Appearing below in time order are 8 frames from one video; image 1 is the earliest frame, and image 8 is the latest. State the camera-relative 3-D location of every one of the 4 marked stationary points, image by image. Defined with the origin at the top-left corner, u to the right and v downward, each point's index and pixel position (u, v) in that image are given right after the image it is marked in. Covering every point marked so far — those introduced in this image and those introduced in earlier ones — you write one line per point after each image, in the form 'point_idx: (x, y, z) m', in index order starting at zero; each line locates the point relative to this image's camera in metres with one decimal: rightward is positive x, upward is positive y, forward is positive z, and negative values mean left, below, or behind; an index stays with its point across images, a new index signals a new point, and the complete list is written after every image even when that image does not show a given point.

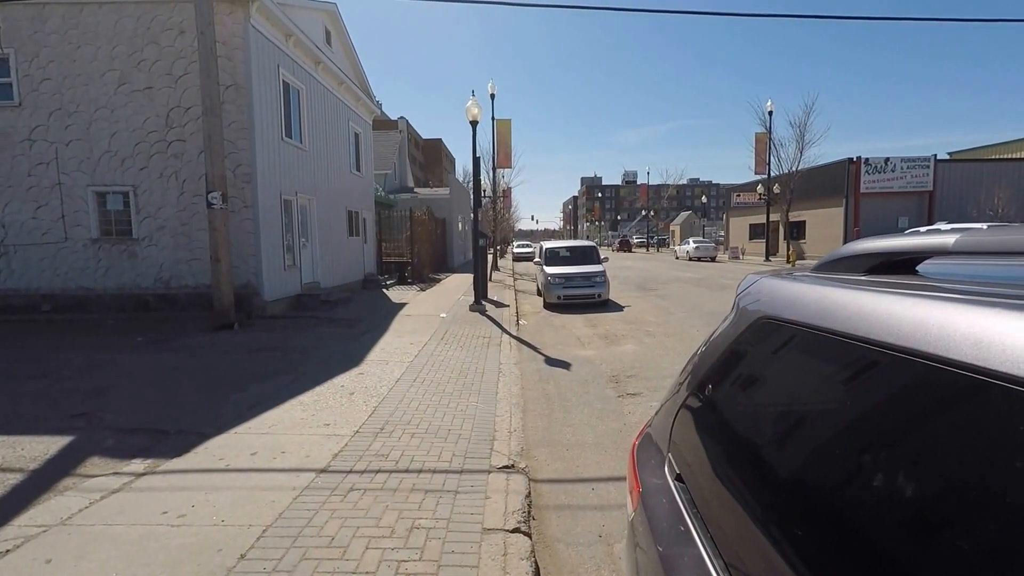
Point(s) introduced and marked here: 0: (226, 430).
0: (-2.5, -1.2, +5.7) m
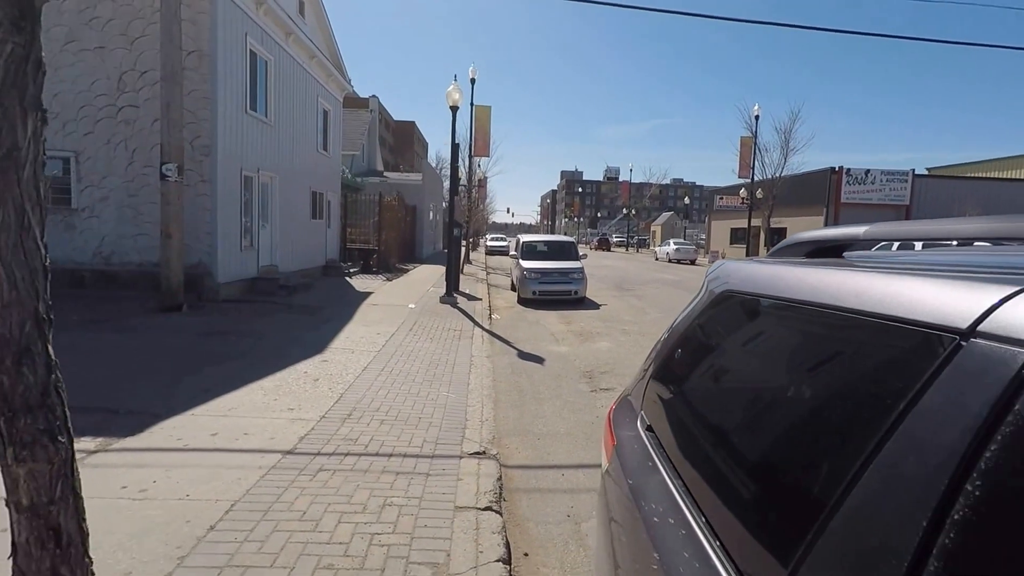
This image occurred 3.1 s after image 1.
0: (-2.6, -1.0, +5.2) m
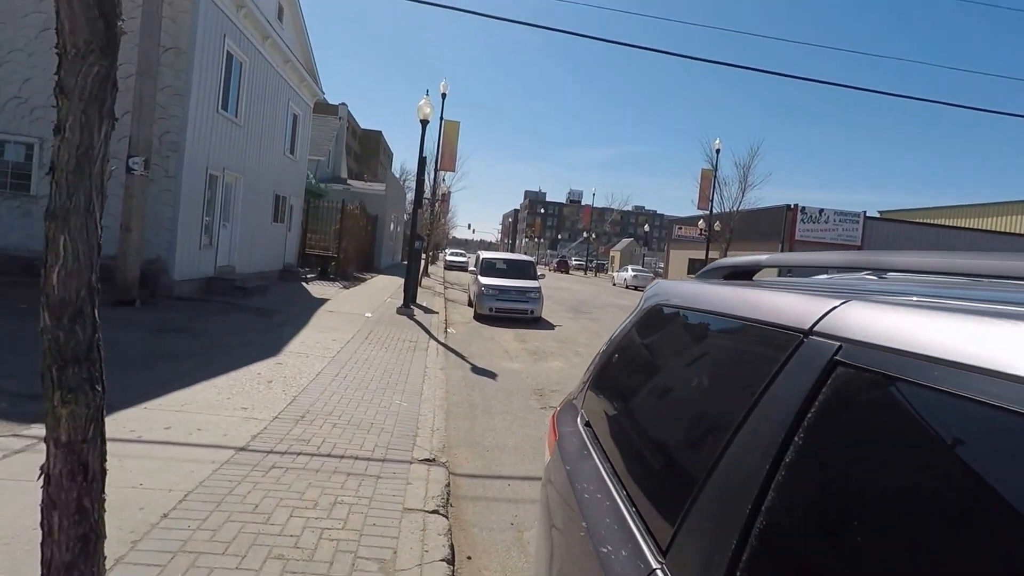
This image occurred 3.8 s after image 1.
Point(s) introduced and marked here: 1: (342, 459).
0: (-3.1, -1.0, +5.2) m
1: (-1.2, -1.3, +4.7) m
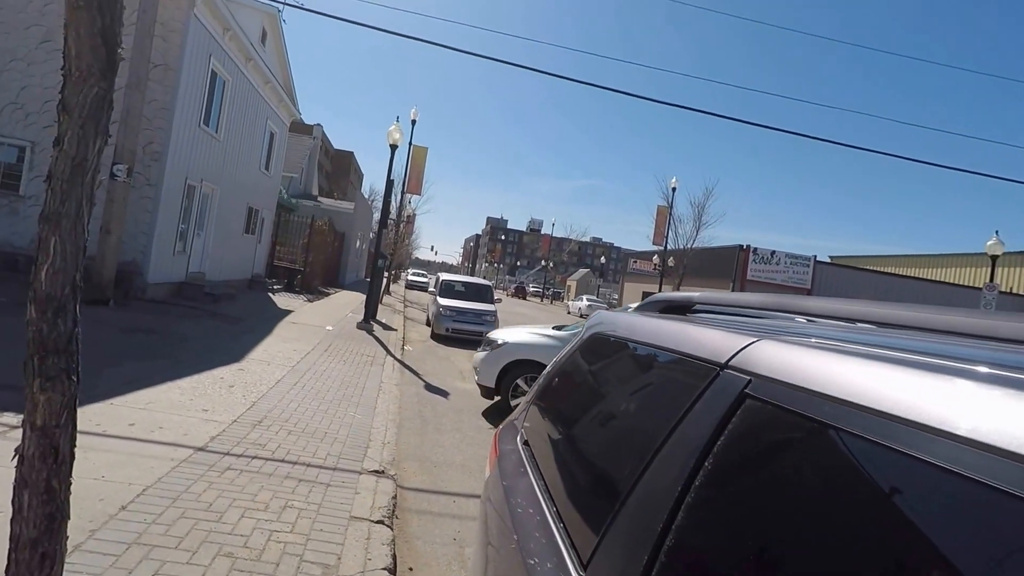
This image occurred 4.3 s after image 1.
0: (-3.6, -1.0, +5.5) m
1: (-1.7, -1.4, +5.1) m
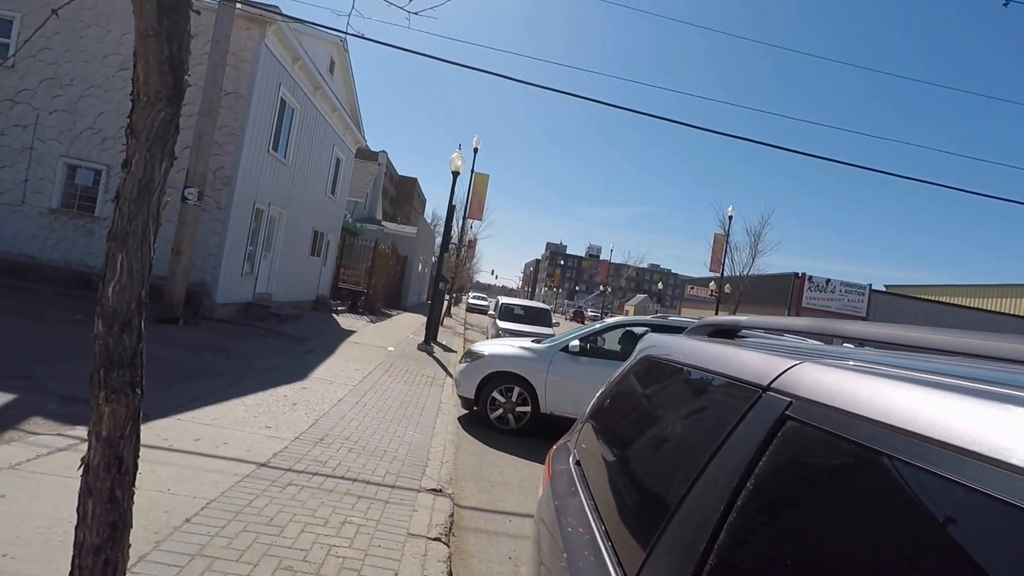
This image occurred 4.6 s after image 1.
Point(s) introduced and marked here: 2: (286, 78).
0: (-3.1, -1.1, +5.9) m
1: (-1.3, -1.6, +5.3) m
2: (-4.2, +3.9, +12.1) m
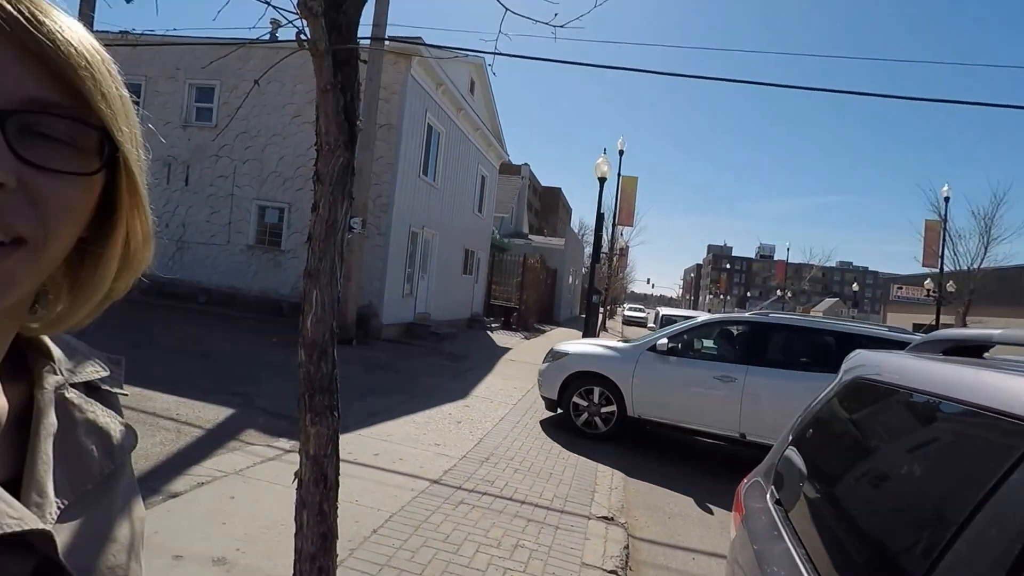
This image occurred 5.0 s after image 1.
0: (-1.6, -1.4, +6.1) m
1: (+0.1, -1.7, +5.1) m
2: (-1.6, +3.5, +12.5) m
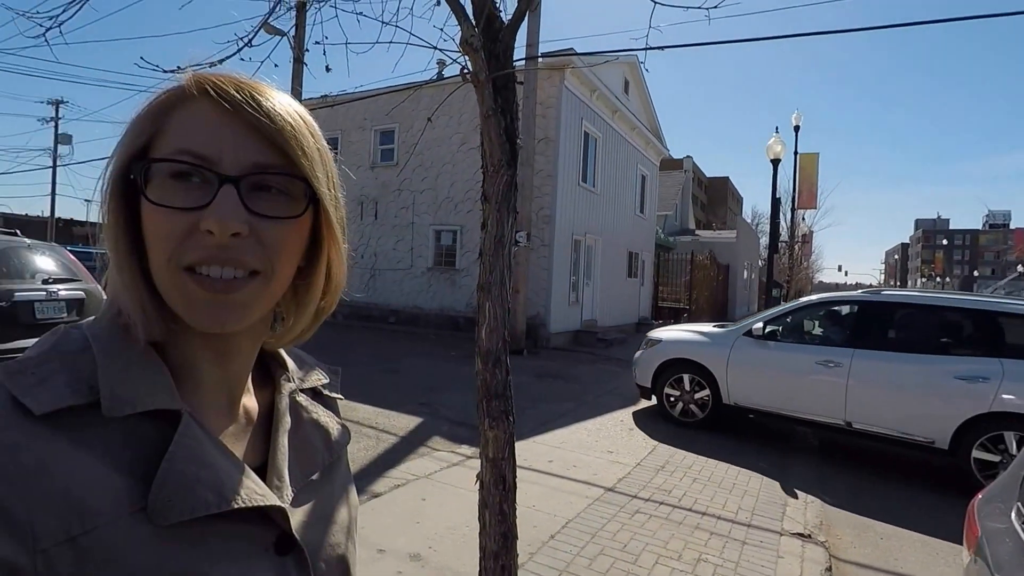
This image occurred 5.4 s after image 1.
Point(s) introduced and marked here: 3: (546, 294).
0: (+0.1, -1.5, +6.0) m
1: (+1.4, -1.7, +4.7) m
2: (+1.4, +3.4, +12.3) m
3: (+0.6, -0.1, +11.4) m
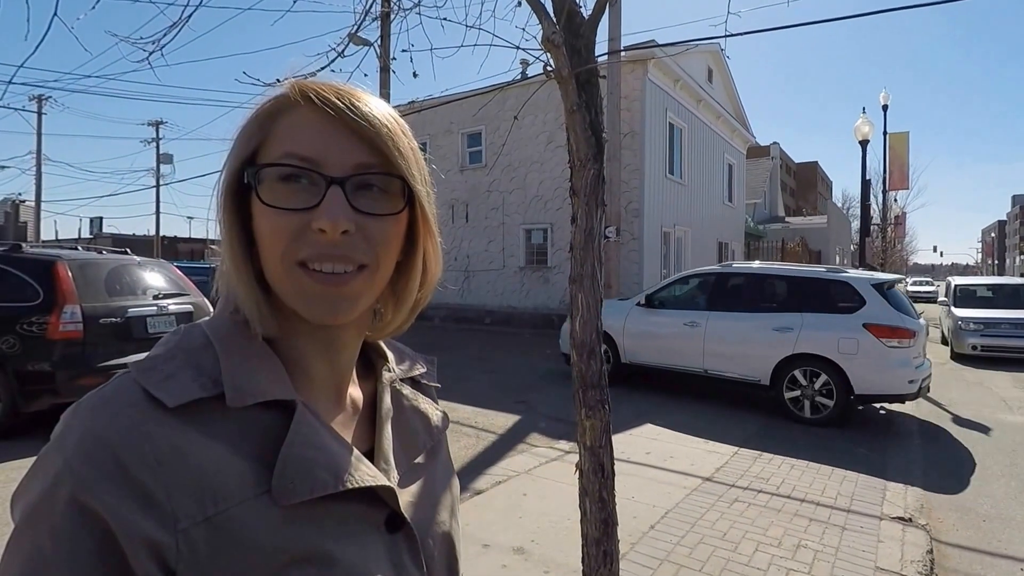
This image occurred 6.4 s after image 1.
0: (+1.0, -1.4, +6.4) m
1: (+2.1, -1.6, +4.8) m
2: (+3.0, +3.6, +12.4) m
3: (+2.2, 0.0, +11.6) m
